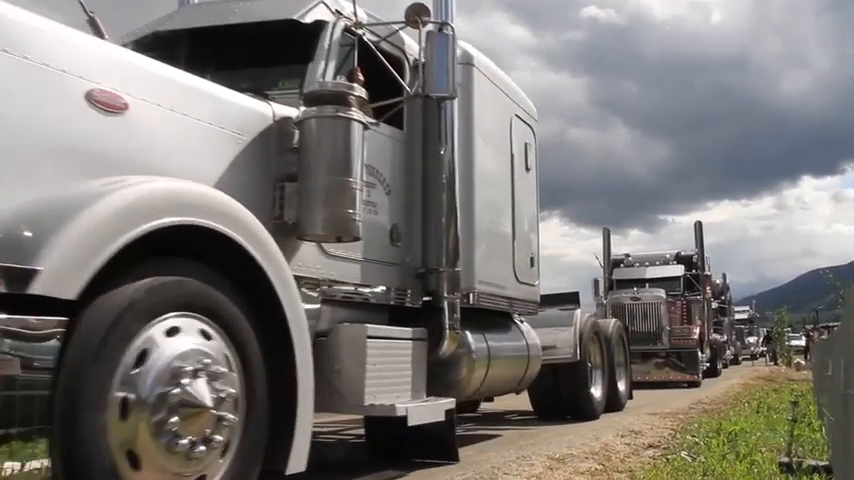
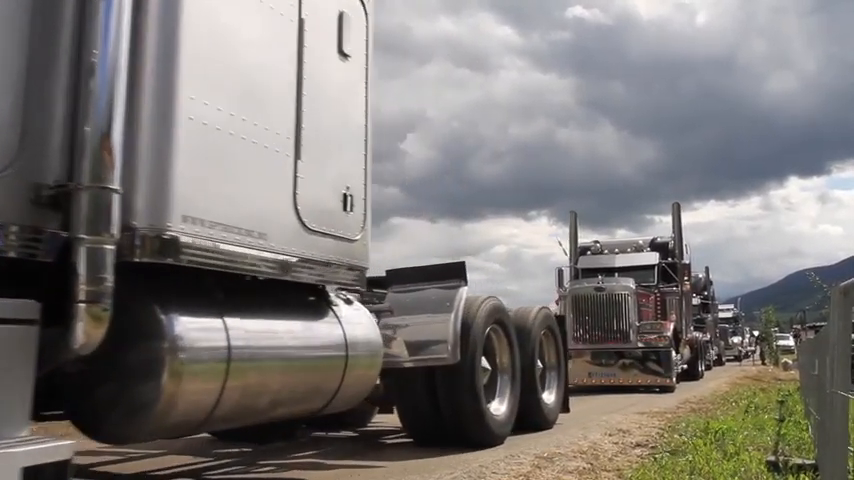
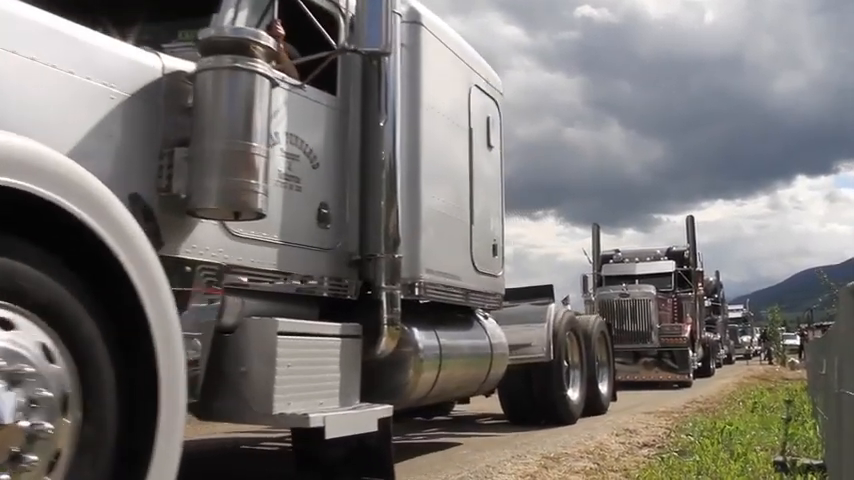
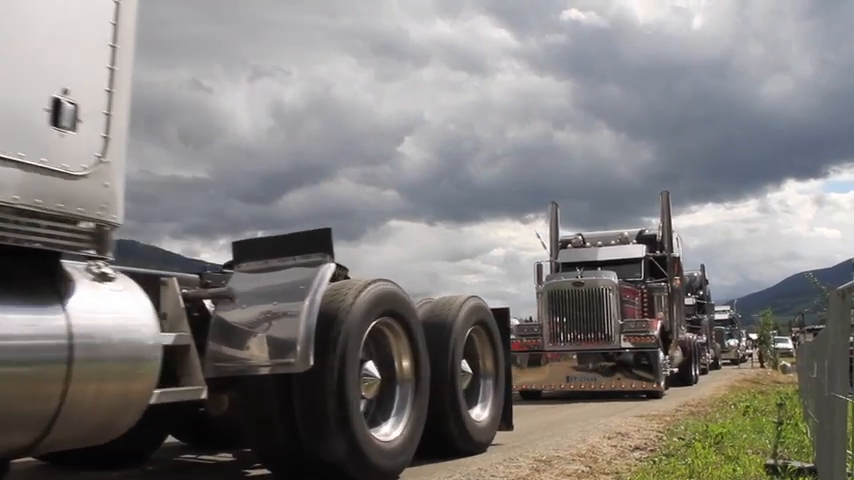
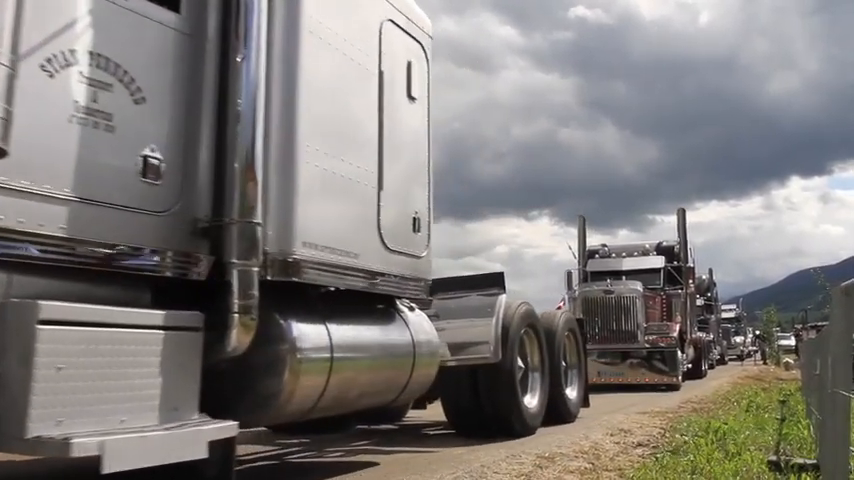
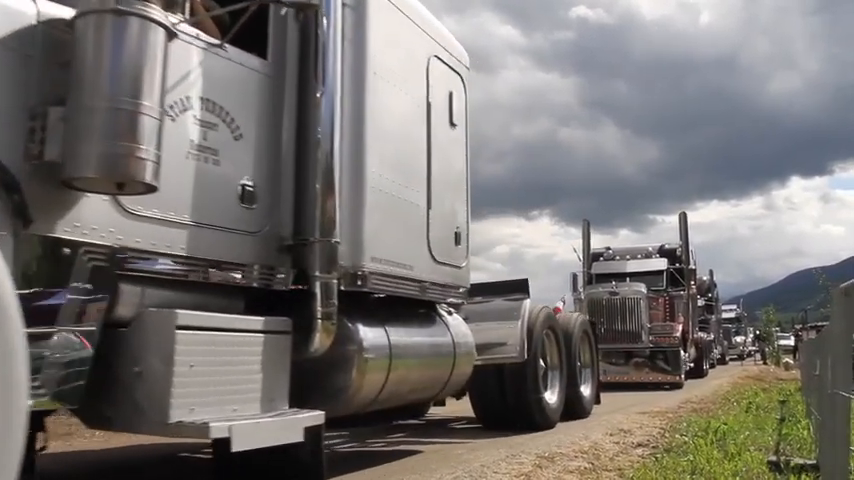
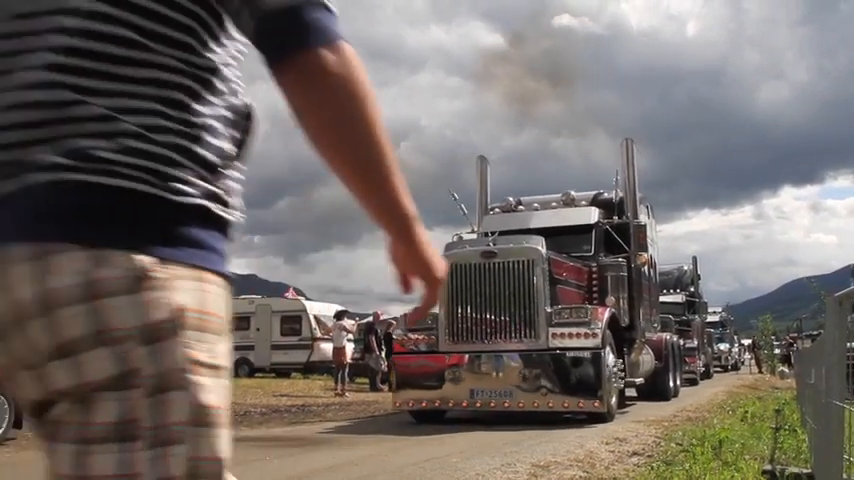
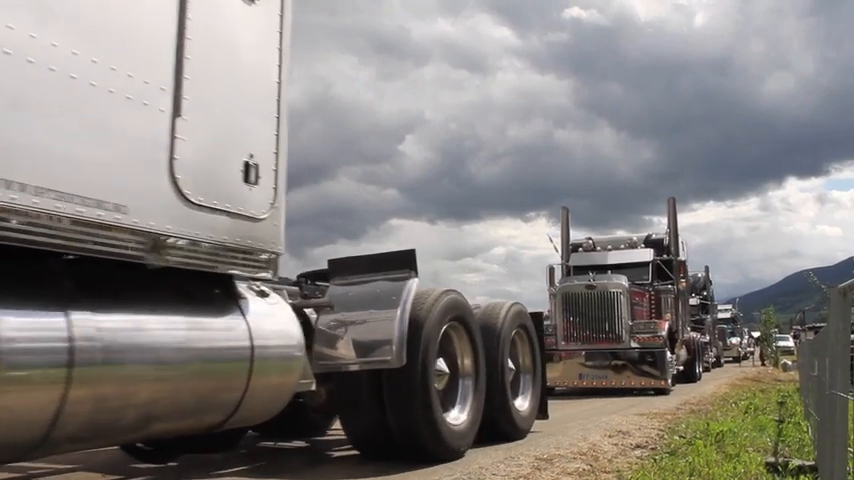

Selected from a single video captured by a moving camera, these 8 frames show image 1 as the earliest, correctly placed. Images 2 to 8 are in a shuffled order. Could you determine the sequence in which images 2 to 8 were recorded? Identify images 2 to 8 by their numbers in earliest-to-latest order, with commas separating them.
3, 6, 5, 2, 8, 4, 7
